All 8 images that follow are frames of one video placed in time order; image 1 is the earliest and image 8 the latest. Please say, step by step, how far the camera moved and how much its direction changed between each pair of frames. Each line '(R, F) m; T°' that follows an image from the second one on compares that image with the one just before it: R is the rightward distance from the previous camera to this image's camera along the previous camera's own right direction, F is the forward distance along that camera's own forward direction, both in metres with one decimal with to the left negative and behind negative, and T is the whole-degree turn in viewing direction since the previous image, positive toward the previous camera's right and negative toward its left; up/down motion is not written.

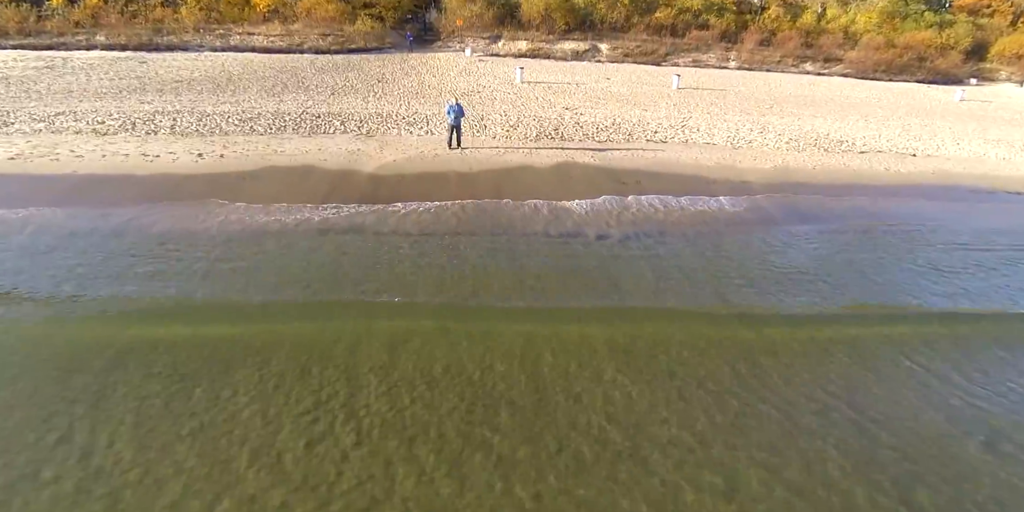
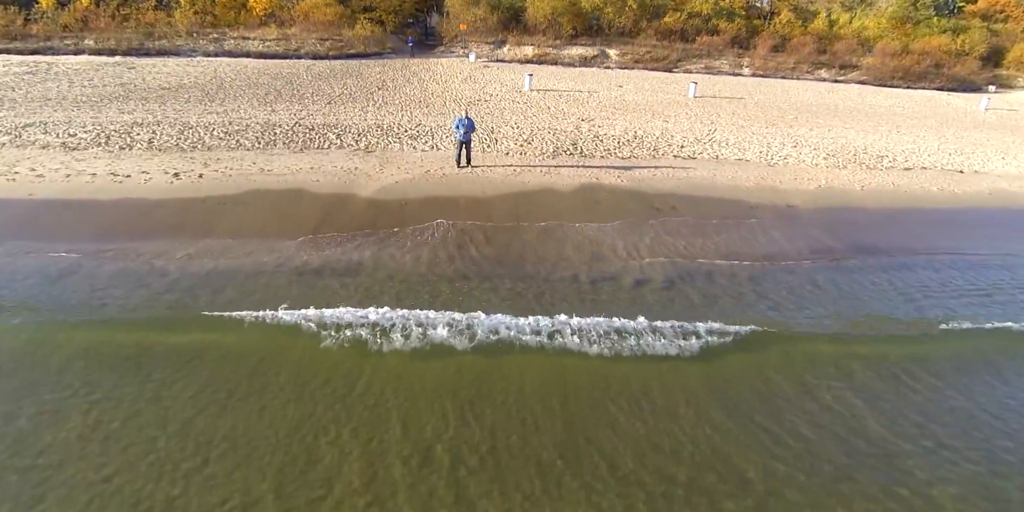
(-0.4, +1.5) m; 0°
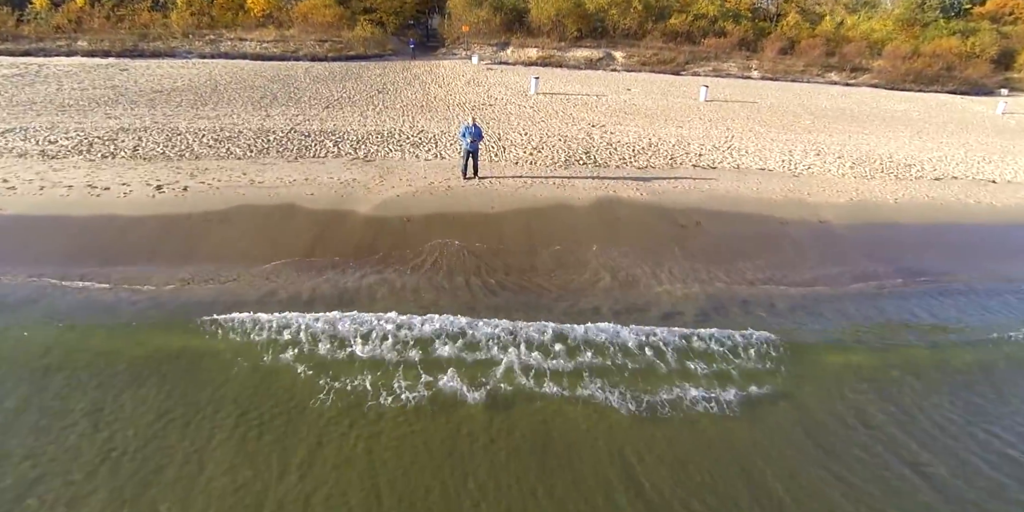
(-0.2, +0.9) m; 0°
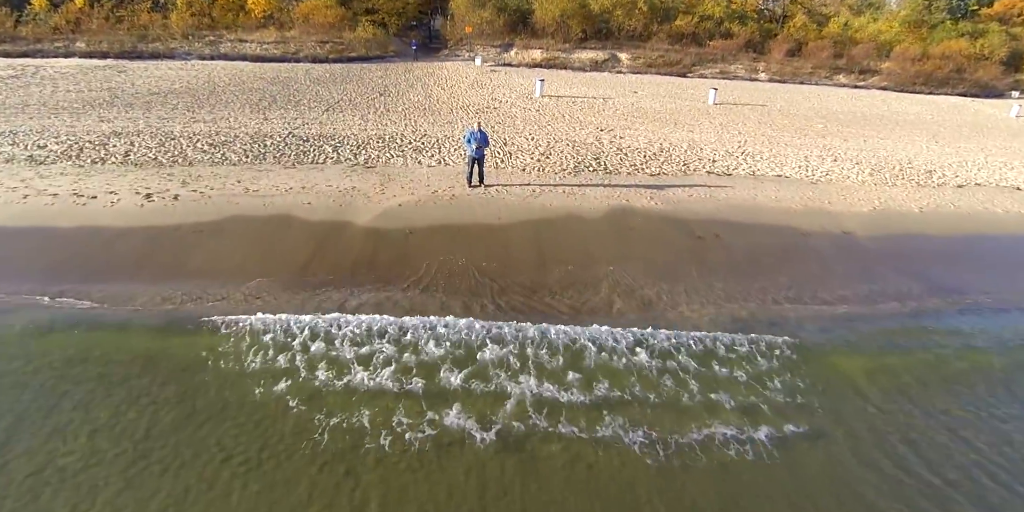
(-0.1, +0.6) m; 0°
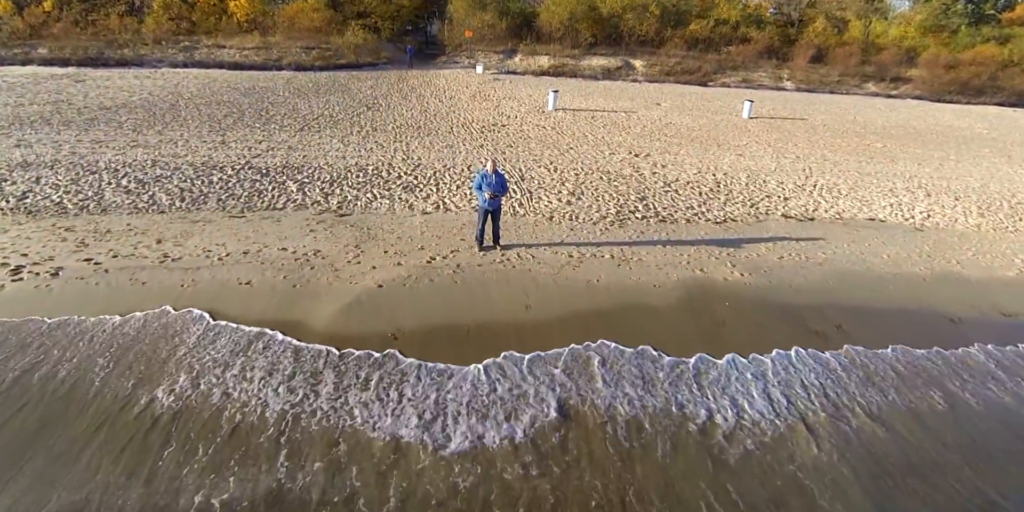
(-0.5, +3.1) m; 0°
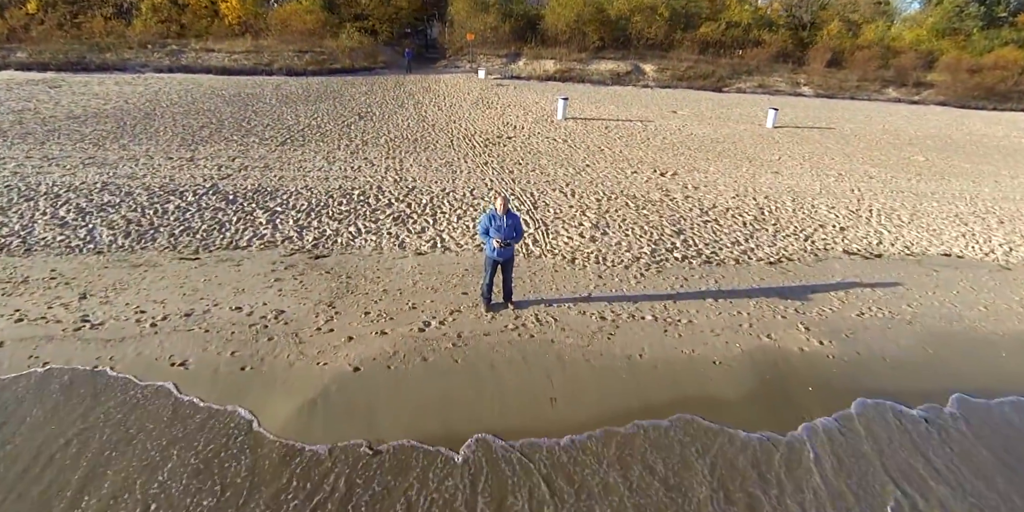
(-0.2, +1.6) m; 0°
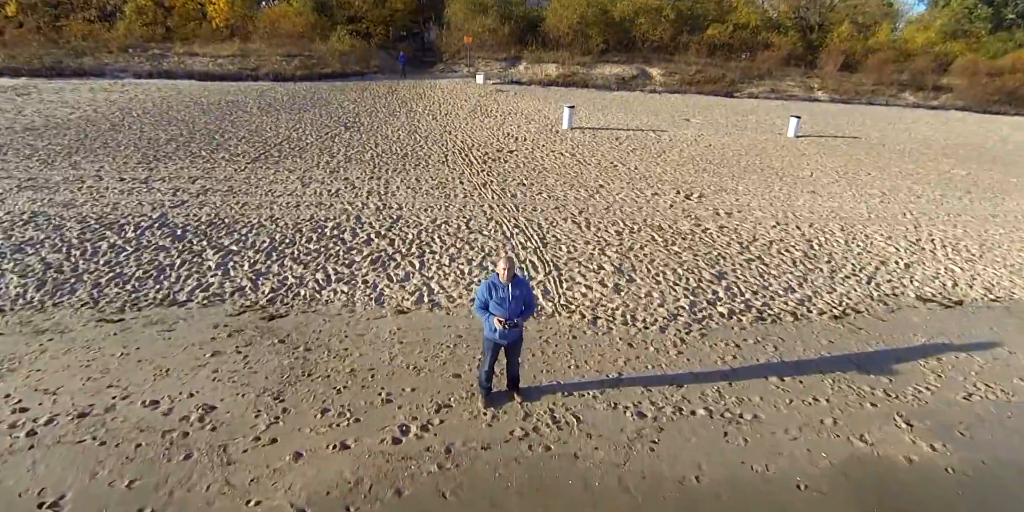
(-0.1, +1.5) m; 0°
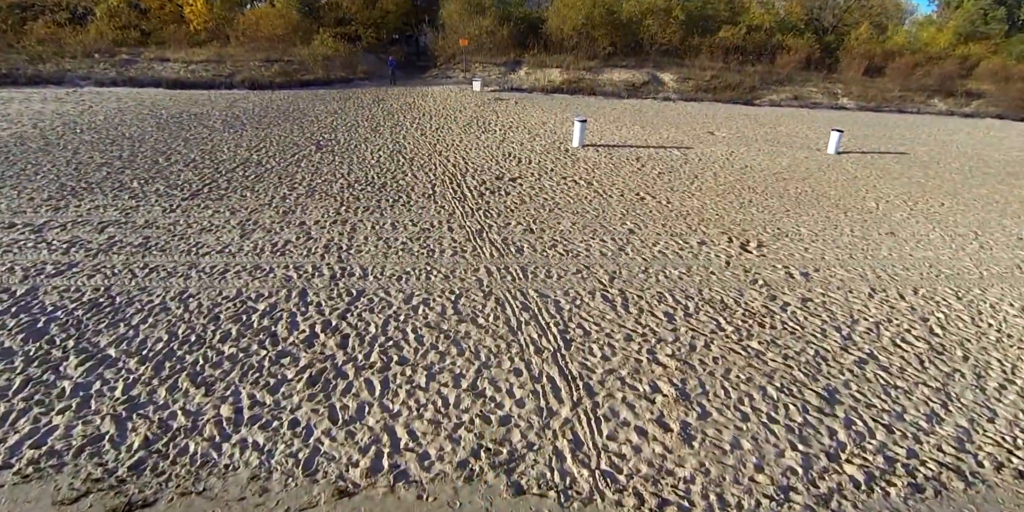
(-0.1, +2.3) m; 0°
